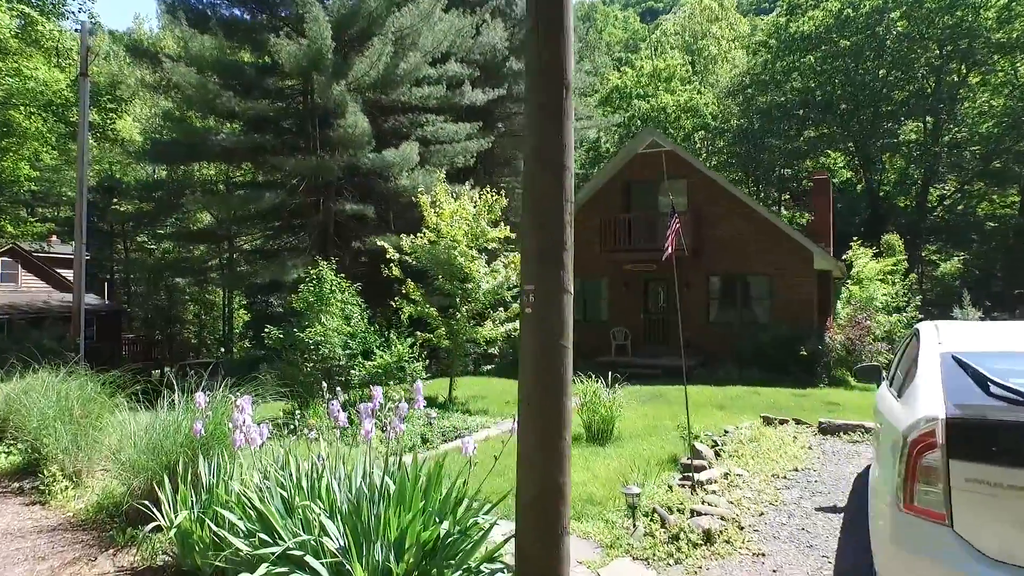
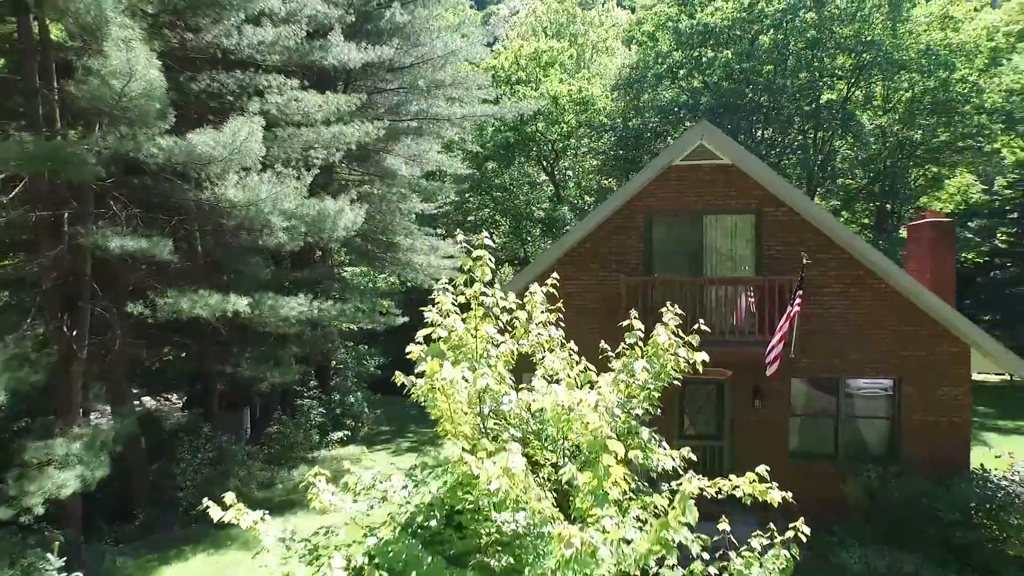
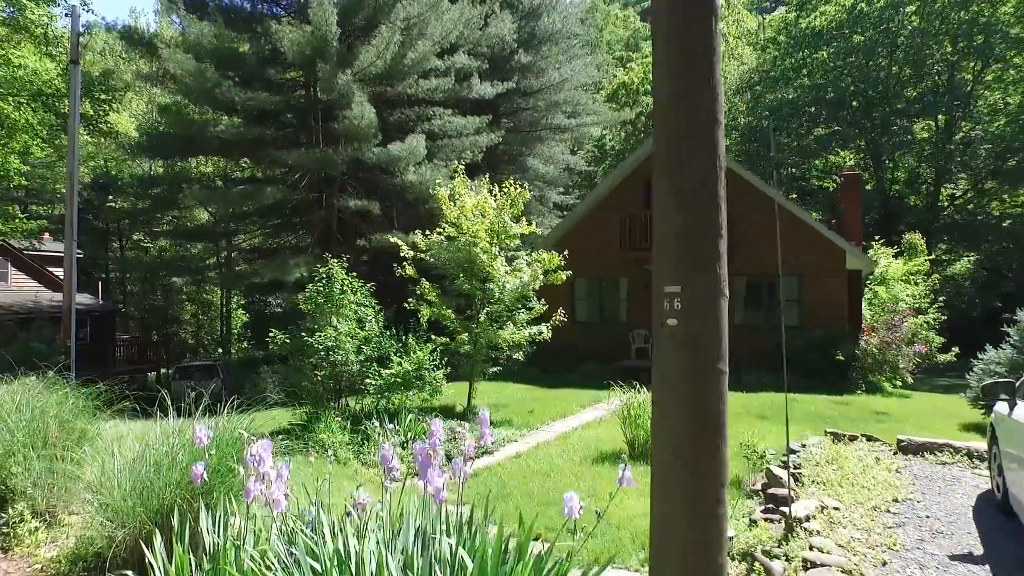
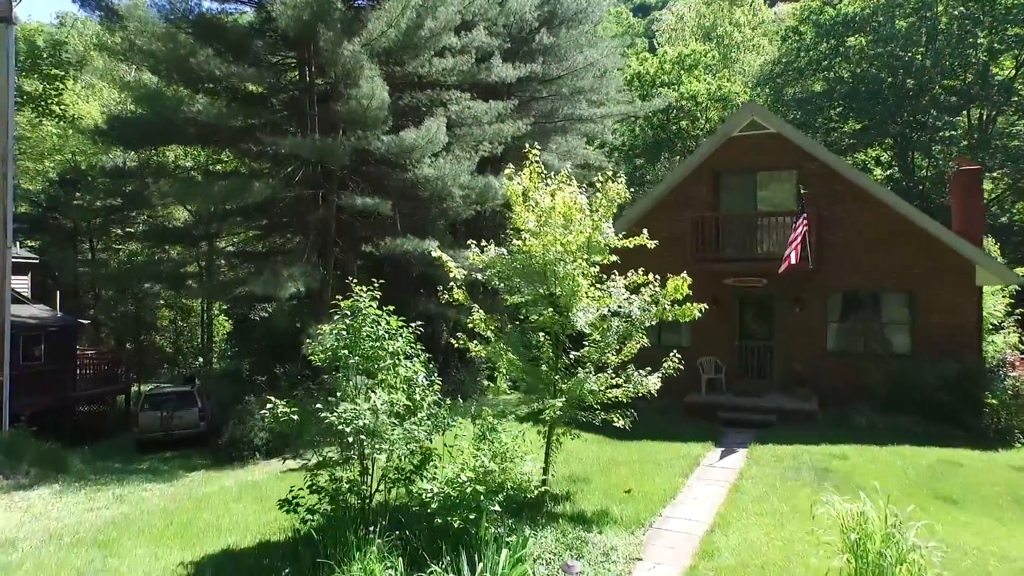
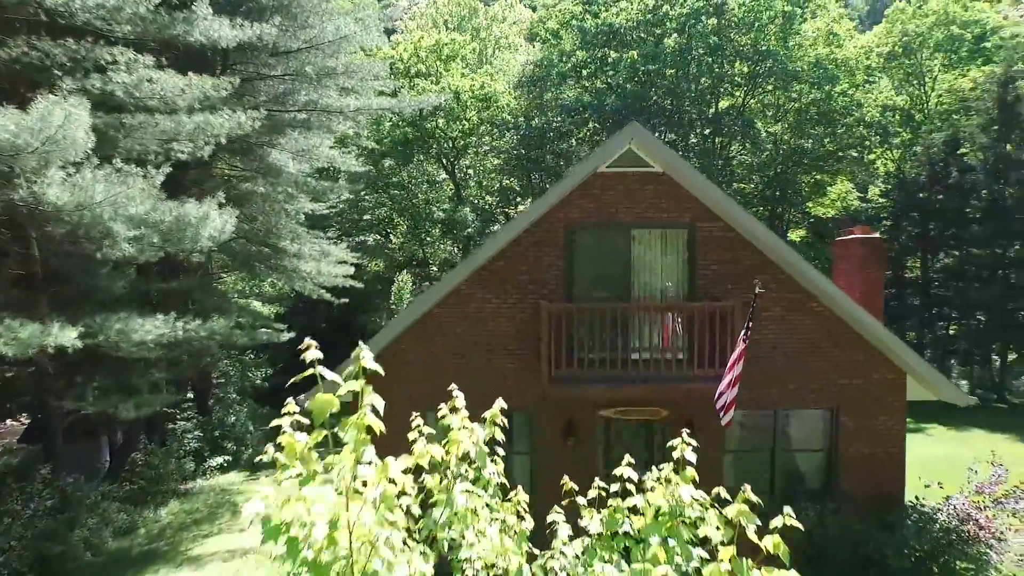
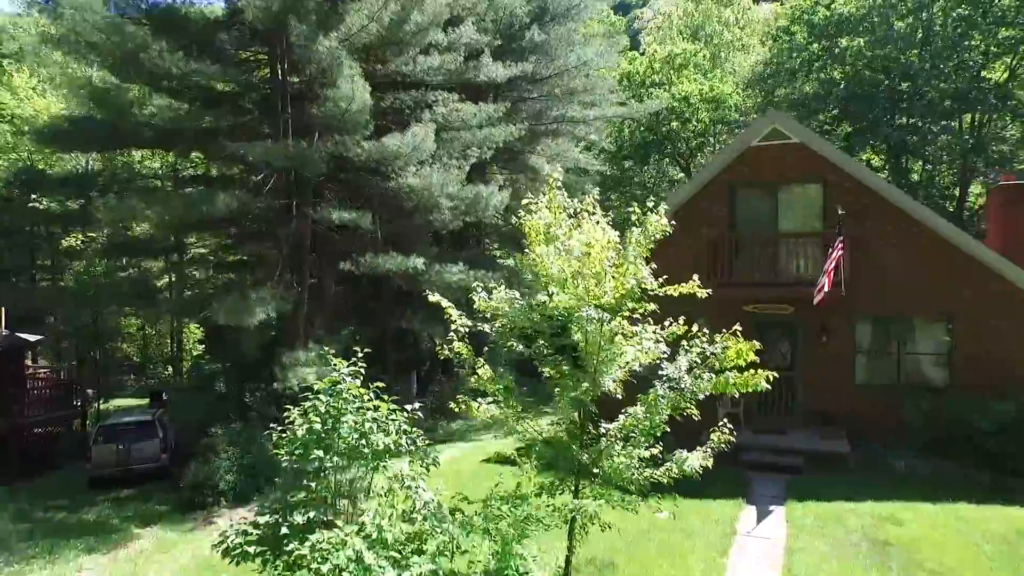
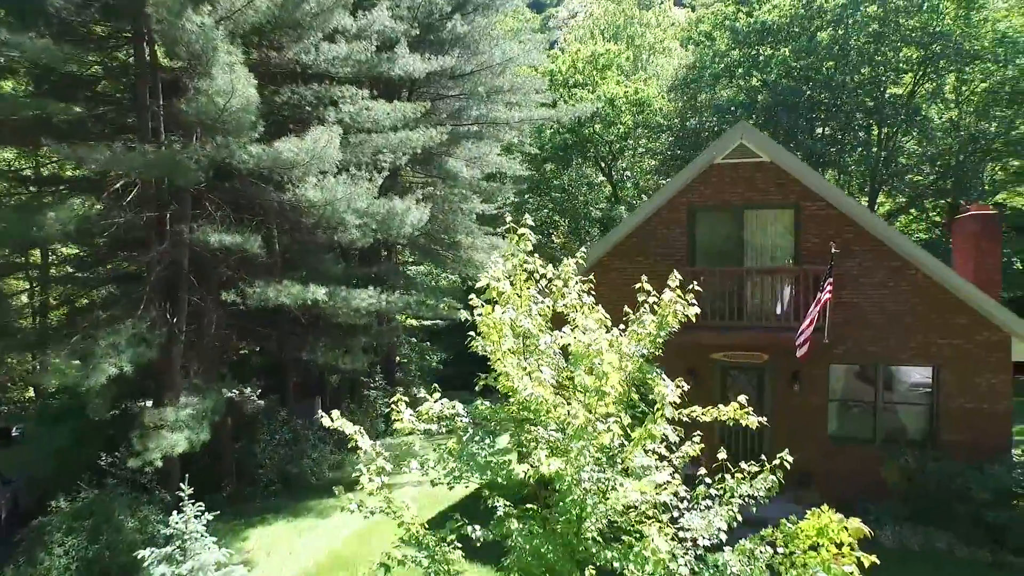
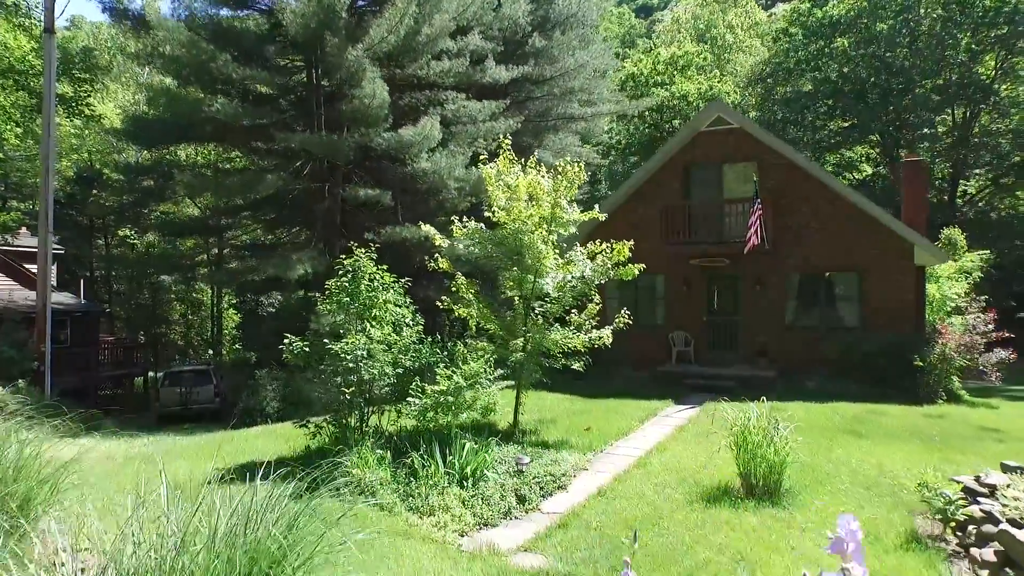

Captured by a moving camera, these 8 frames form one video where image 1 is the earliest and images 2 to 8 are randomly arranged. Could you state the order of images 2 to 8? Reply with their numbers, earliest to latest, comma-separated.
3, 8, 4, 6, 7, 2, 5
